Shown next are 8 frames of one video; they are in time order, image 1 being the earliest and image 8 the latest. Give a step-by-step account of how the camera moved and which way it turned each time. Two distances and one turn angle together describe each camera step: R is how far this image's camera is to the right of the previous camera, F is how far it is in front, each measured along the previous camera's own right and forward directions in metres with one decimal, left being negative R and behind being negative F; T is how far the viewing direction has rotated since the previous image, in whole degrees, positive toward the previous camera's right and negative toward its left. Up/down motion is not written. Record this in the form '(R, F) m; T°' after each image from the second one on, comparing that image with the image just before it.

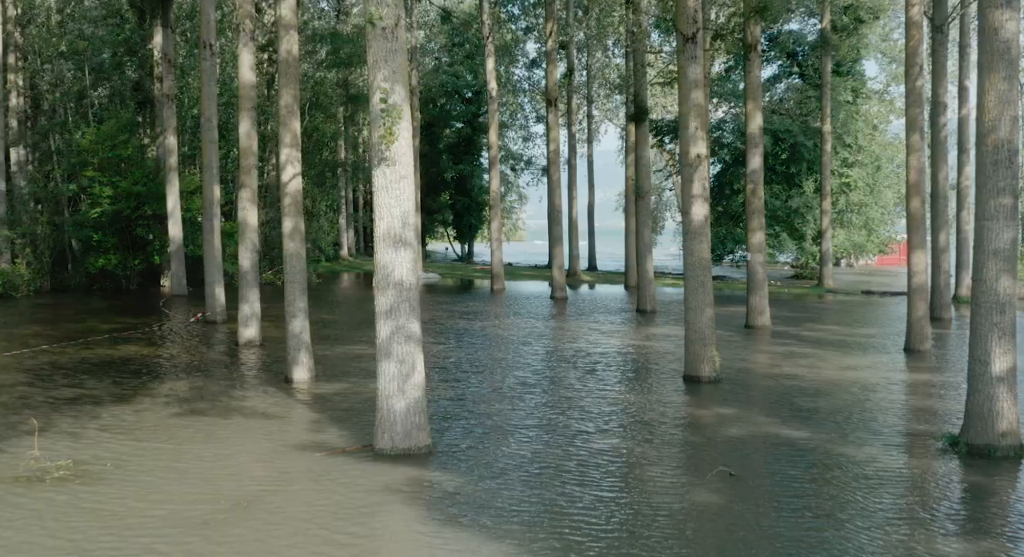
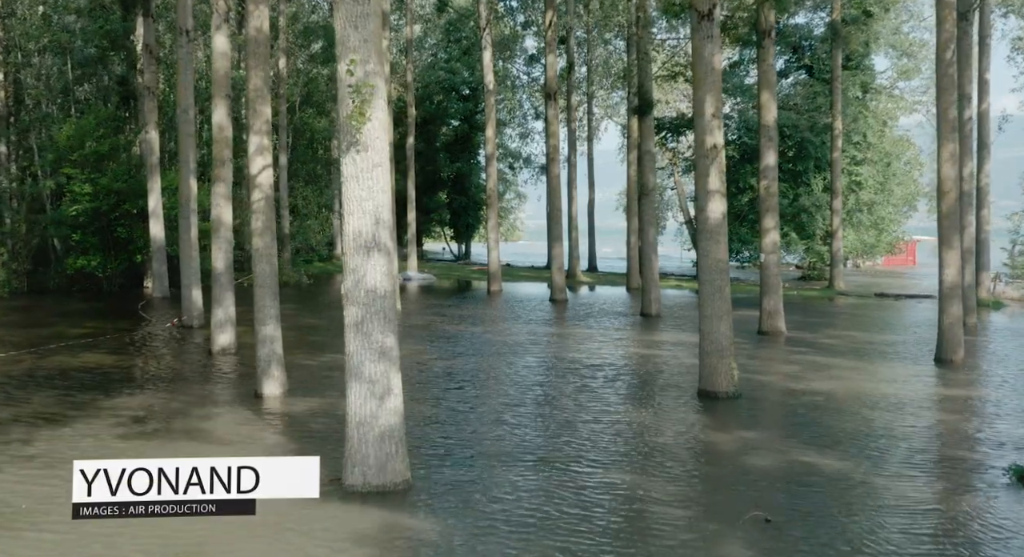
(0.0, +1.5) m; 0°
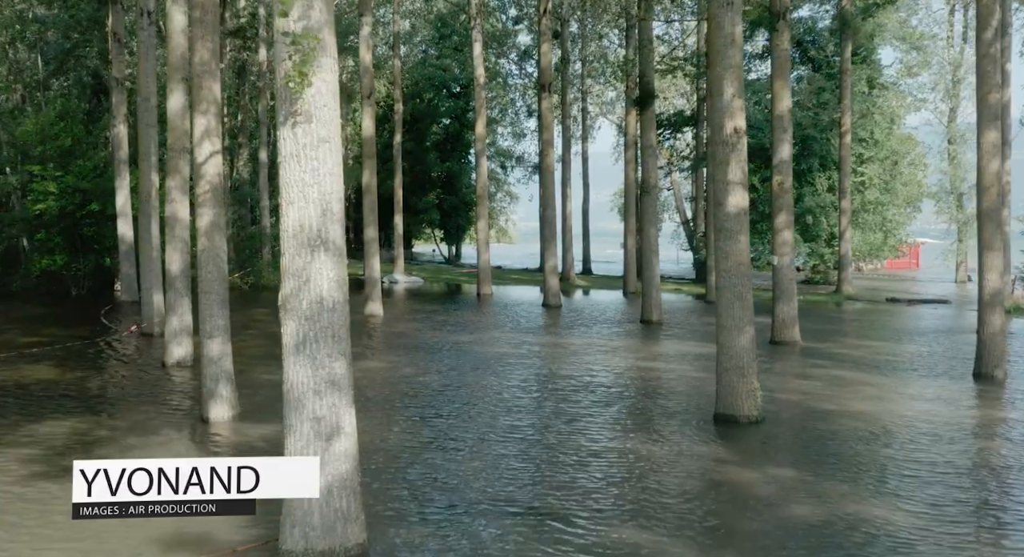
(+0.1, +1.8) m; 0°
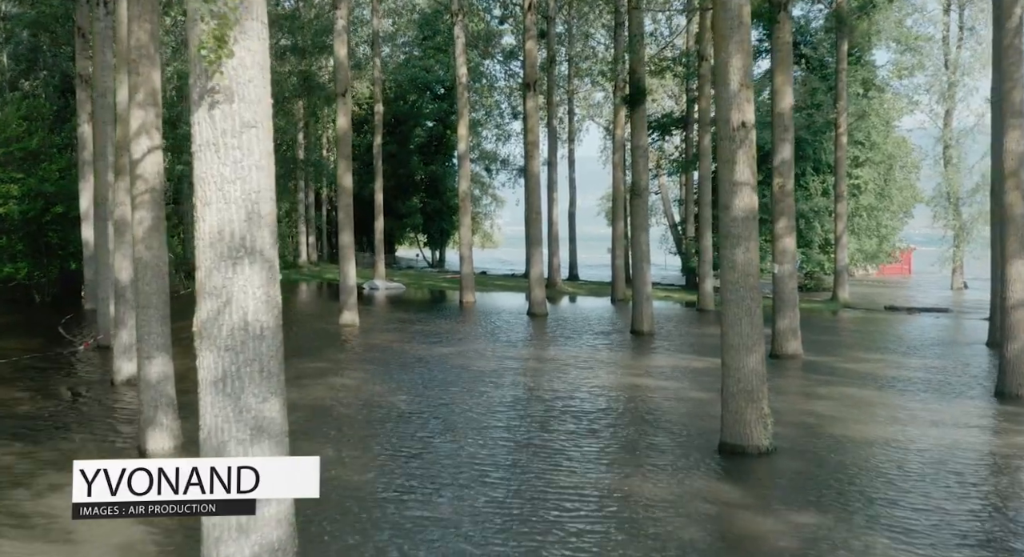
(+0.1, +1.3) m; +1°
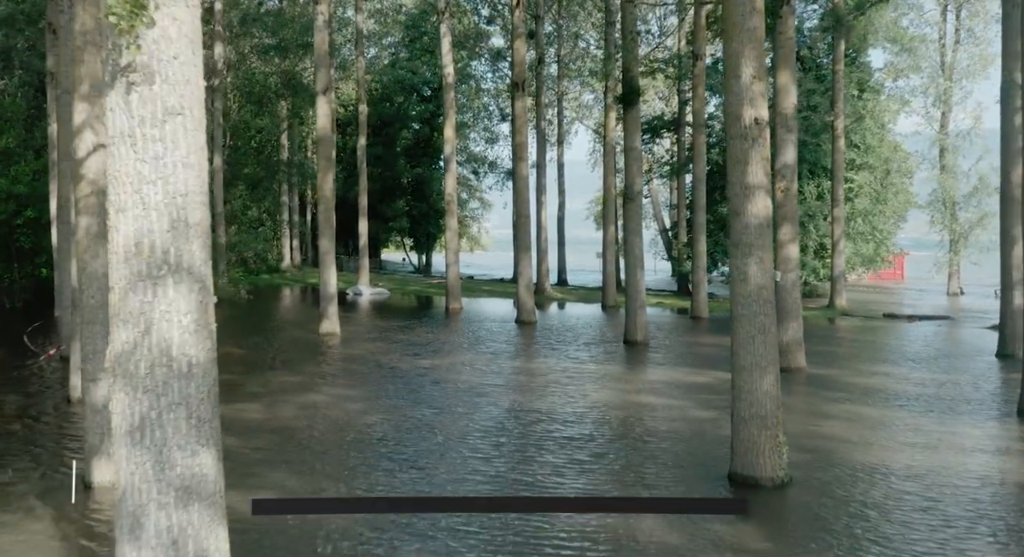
(0.0, +1.0) m; +1°
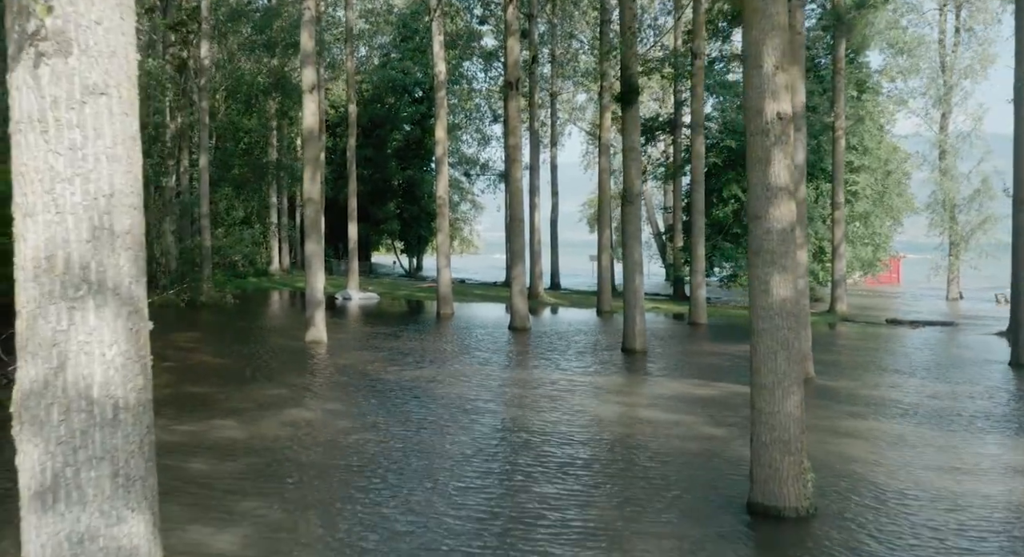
(-0.1, +0.8) m; +1°
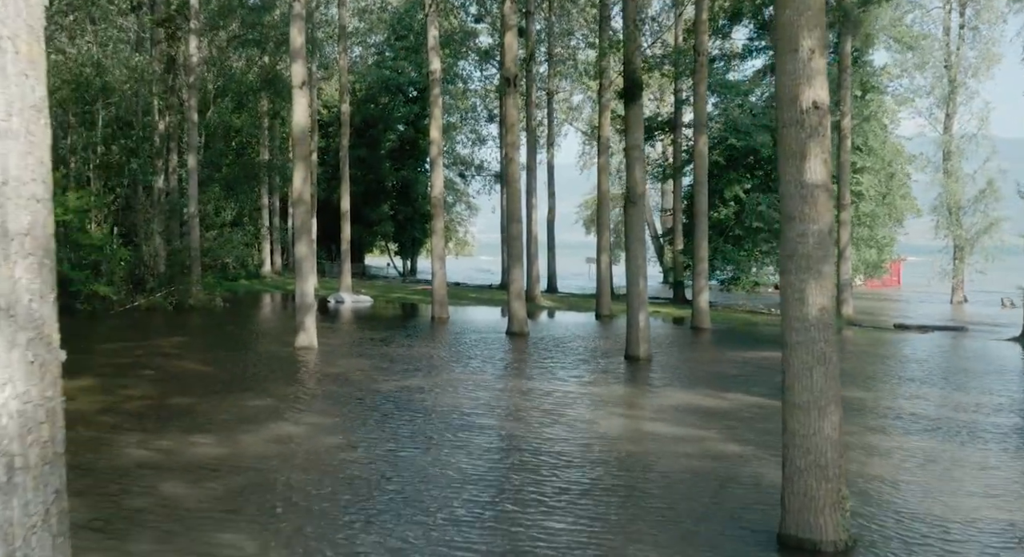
(-0.1, +0.8) m; 0°
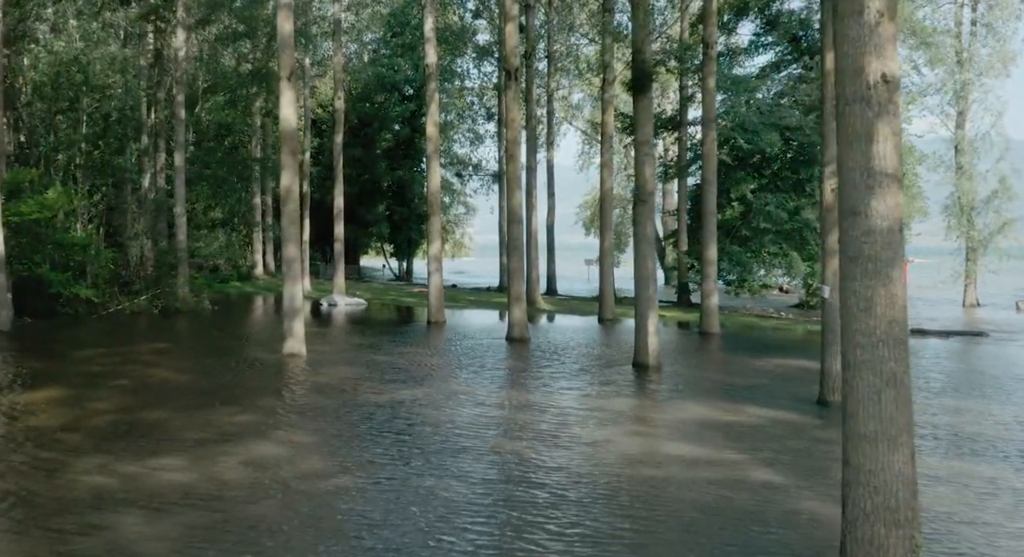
(-0.1, +1.2) m; 0°
